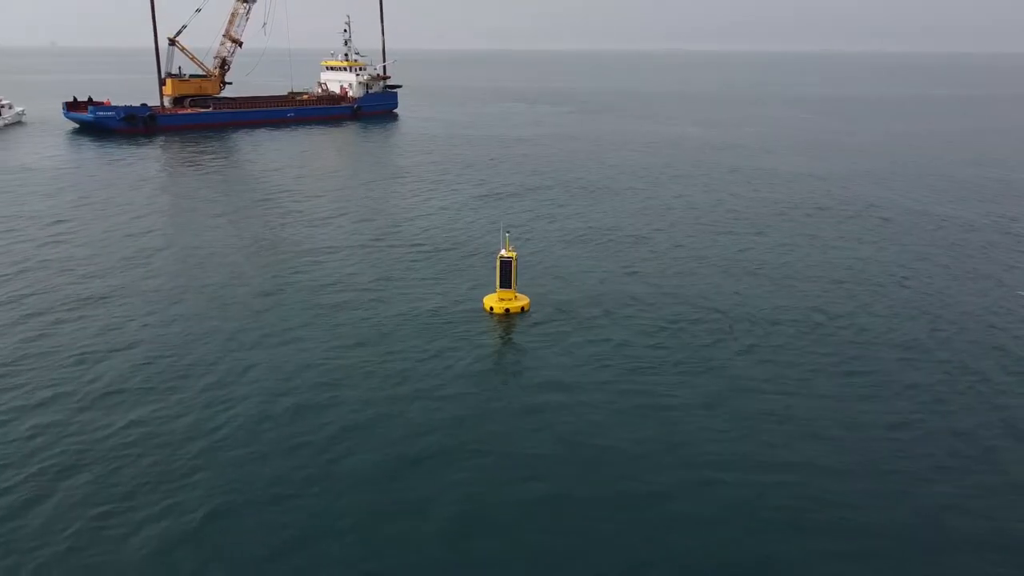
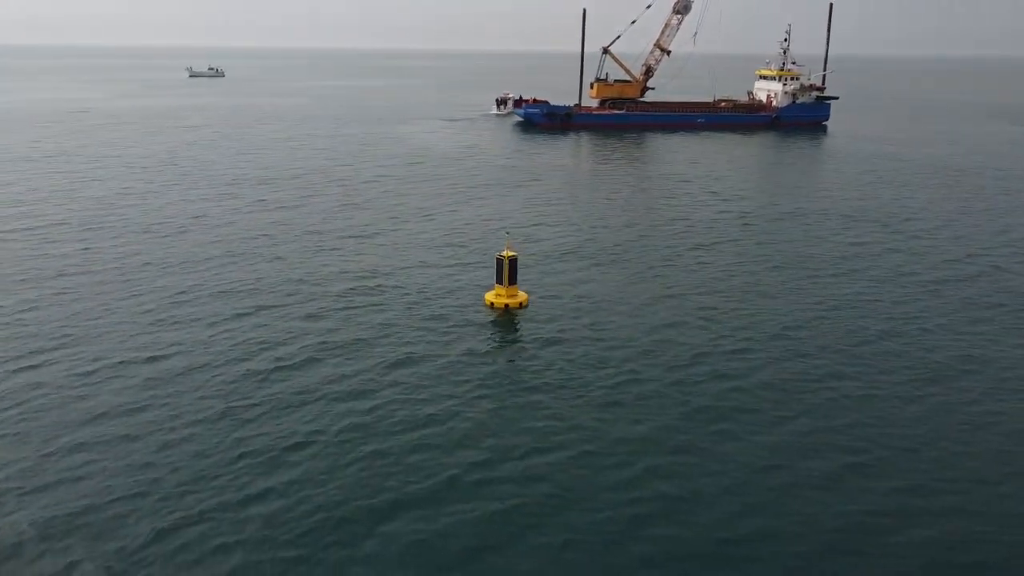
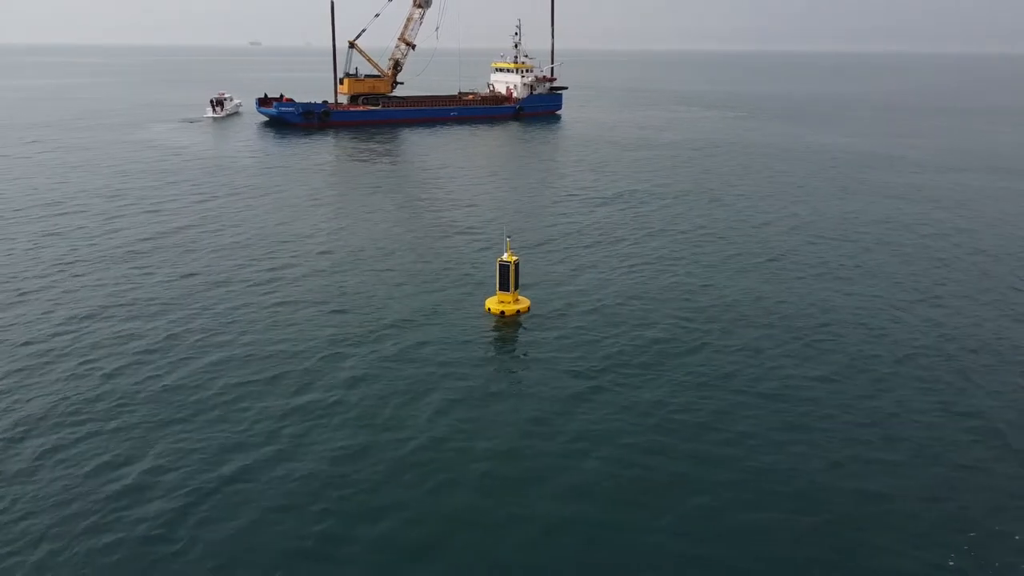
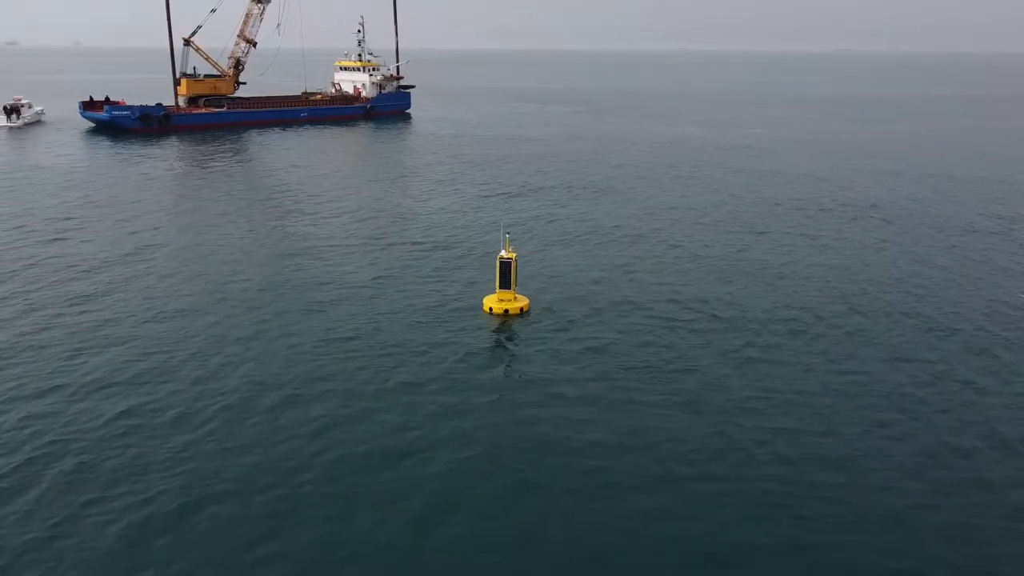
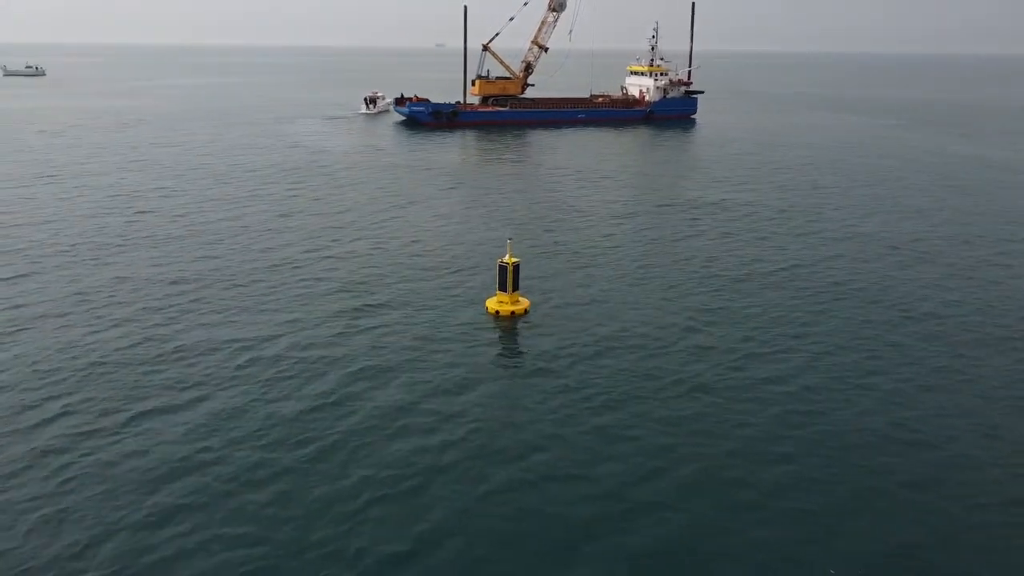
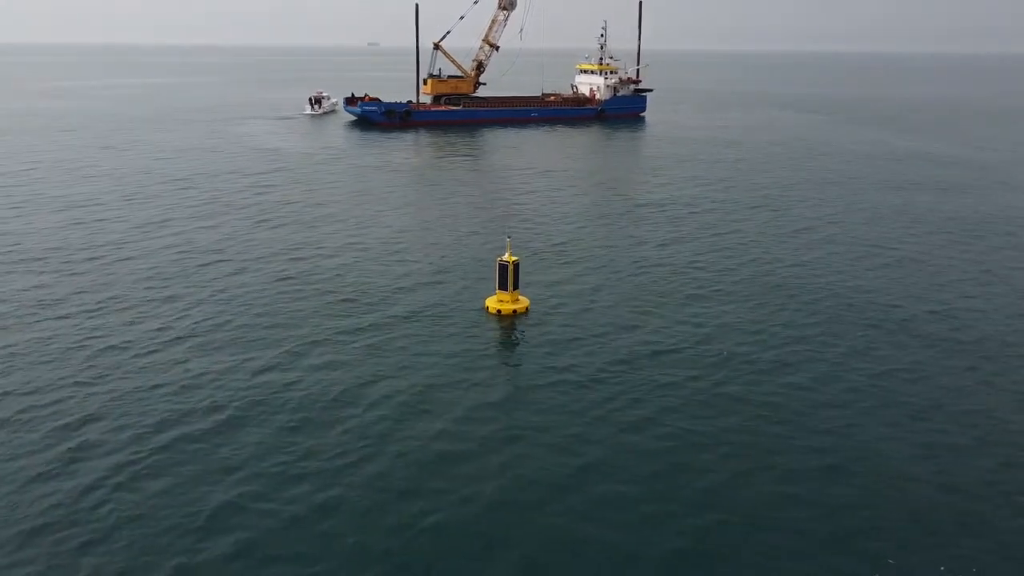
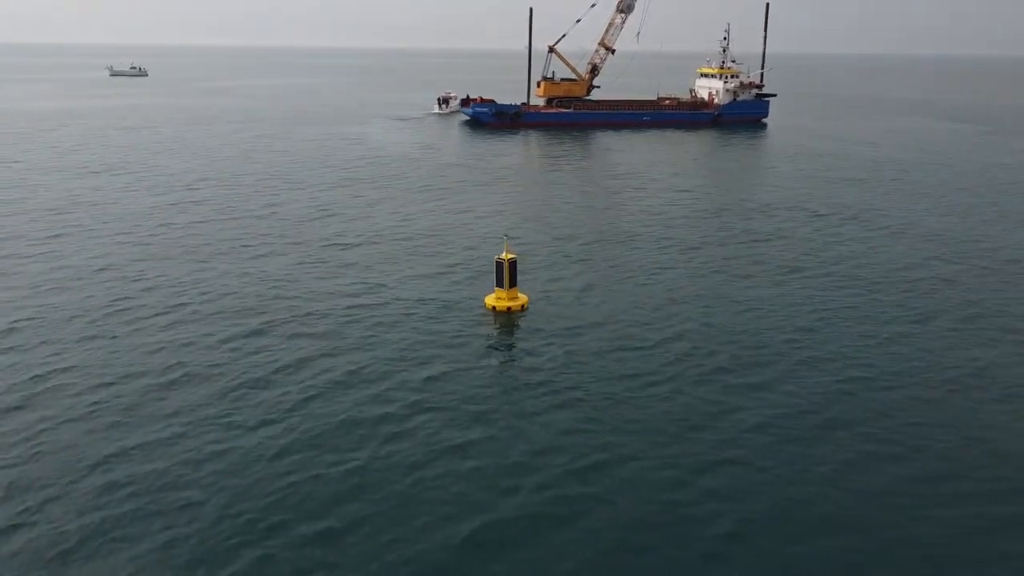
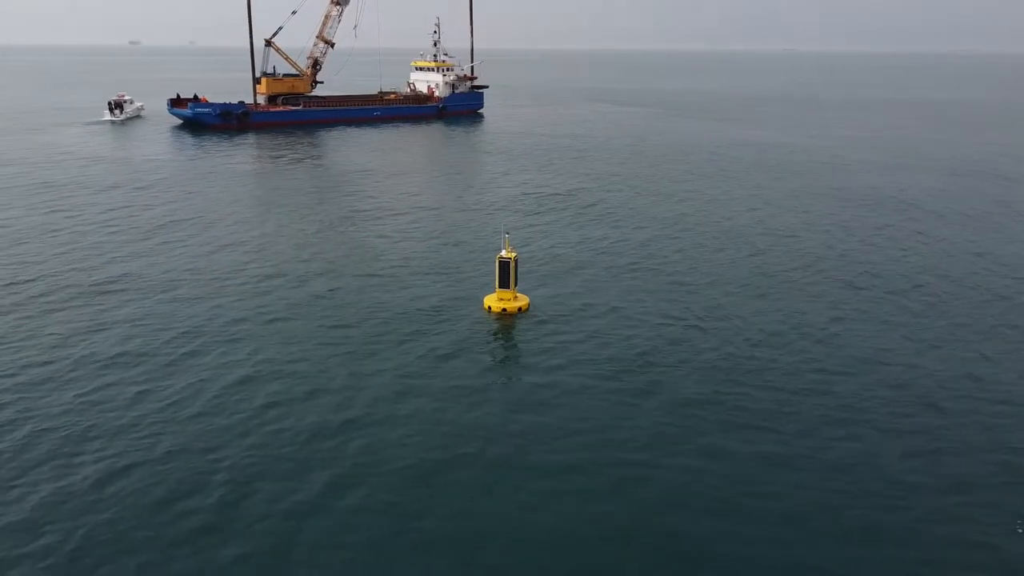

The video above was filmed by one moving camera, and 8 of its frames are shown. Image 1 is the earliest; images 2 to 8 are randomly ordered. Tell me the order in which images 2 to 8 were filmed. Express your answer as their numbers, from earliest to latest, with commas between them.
4, 8, 3, 6, 5, 7, 2
